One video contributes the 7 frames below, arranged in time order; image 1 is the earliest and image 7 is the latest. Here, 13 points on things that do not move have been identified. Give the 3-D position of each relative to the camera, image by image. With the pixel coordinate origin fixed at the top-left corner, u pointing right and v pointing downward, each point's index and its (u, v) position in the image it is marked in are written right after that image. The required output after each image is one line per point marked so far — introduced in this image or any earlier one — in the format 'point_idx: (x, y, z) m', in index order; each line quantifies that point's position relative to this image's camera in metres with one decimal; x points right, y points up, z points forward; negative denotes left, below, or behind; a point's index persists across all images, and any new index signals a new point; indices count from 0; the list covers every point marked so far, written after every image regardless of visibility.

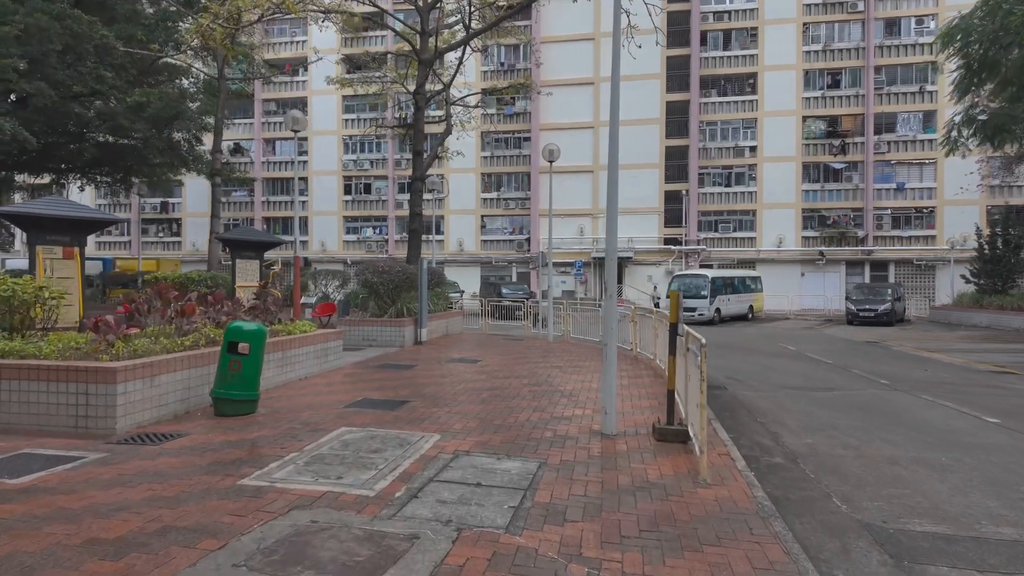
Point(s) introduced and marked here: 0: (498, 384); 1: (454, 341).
0: (-0.2, -1.4, +8.7) m
1: (-1.5, -1.3, +14.7) m
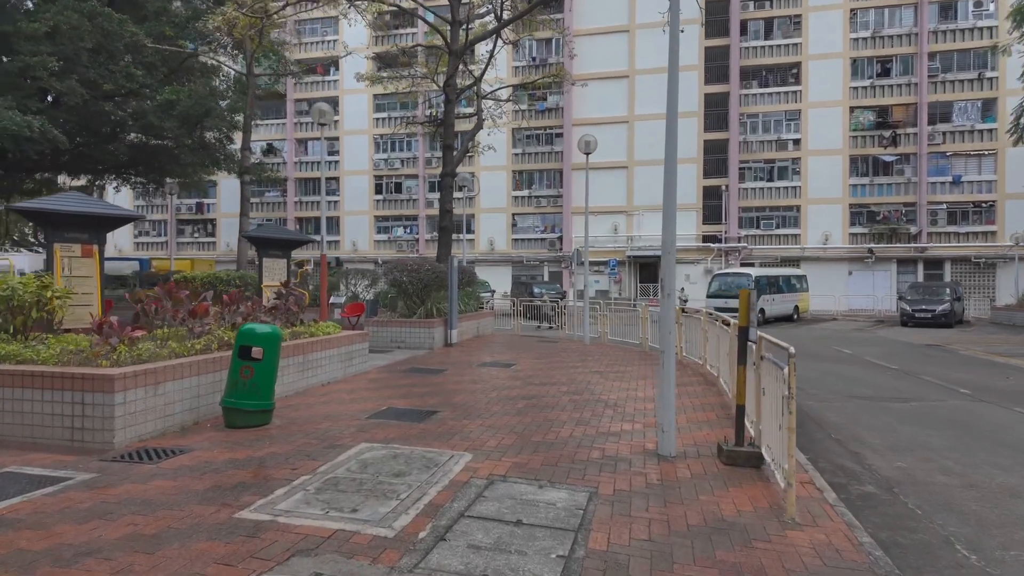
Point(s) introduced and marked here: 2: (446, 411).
0: (+0.3, -1.4, +7.9) m
1: (-0.6, -1.3, +14.0) m
2: (-0.7, -1.4, +6.7) m
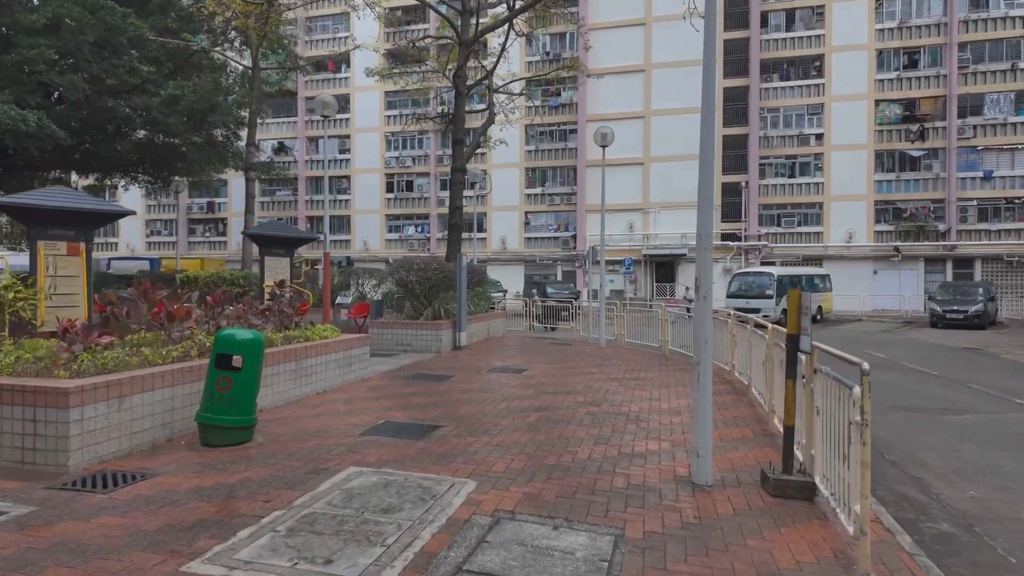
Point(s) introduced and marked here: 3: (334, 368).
0: (+0.4, -1.4, +7.2) m
1: (-0.4, -1.3, +13.3) m
2: (-0.6, -1.4, +6.0) m
3: (-2.4, -1.1, +7.9) m
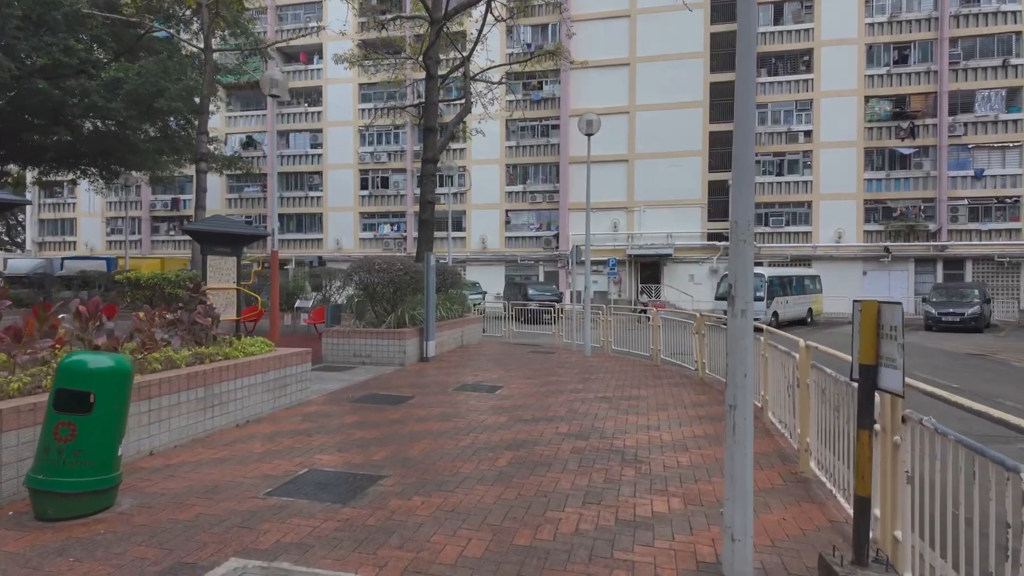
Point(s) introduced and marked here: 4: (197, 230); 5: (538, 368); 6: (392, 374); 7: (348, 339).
0: (+0.1, -1.5, +5.9) m
1: (-0.9, -1.4, +11.9) m
2: (-0.9, -1.5, +4.6) m
3: (-2.7, -1.1, +6.4) m
4: (-6.2, +1.1, +11.6) m
5: (+0.5, -1.5, +10.8) m
6: (-1.9, -1.4, +9.6) m
7: (-2.9, -0.9, +10.4) m
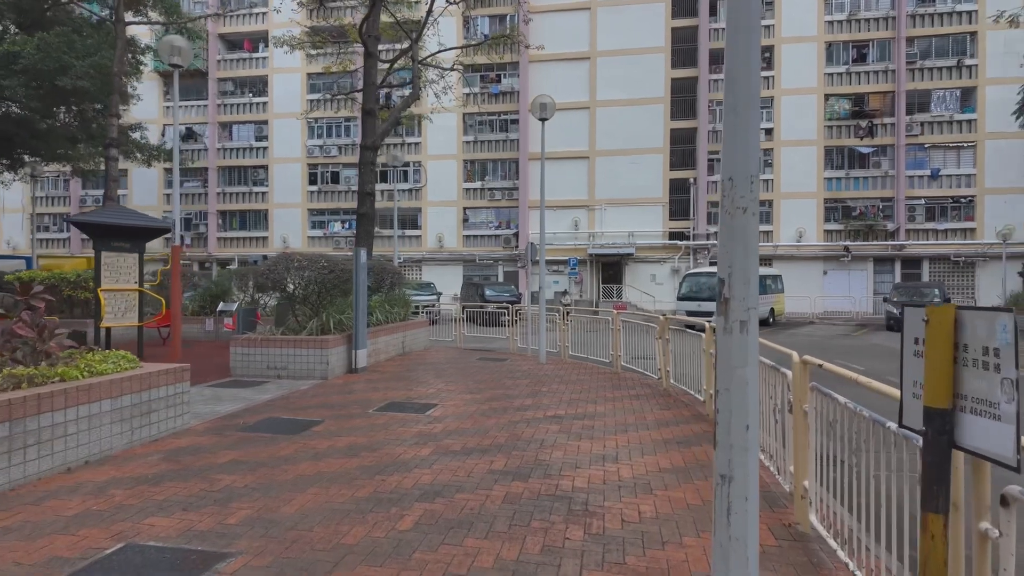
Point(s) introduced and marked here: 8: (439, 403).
0: (-0.5, -1.5, +4.6) m
1: (-1.9, -1.4, +10.6) m
2: (-1.5, -1.5, +3.3) m
3: (-3.4, -1.1, +5.0) m
4: (-7.2, +1.1, +10.0) m
5: (-0.5, -1.5, +9.6) m
6: (-2.8, -1.4, +8.2) m
7: (-3.8, -0.9, +9.0) m
8: (-0.9, -1.5, +7.4) m
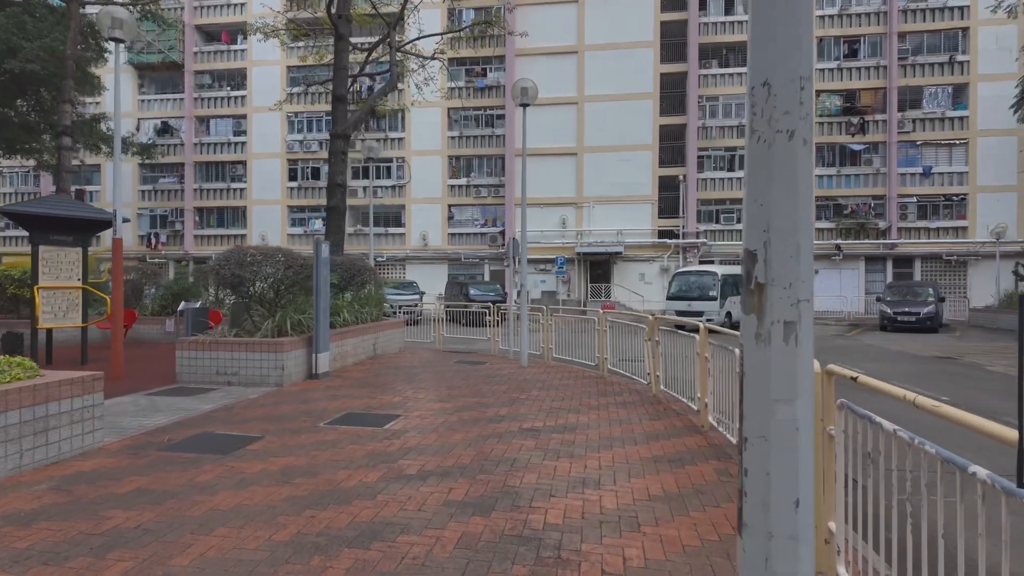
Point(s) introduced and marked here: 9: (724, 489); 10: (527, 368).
0: (-0.8, -1.4, +3.8) m
1: (-2.2, -1.3, +9.8) m
2: (-1.7, -1.4, +2.5) m
3: (-3.6, -1.1, +4.1) m
4: (-7.5, +1.1, +9.1) m
5: (-0.8, -1.4, +8.8) m
6: (-3.1, -1.4, +7.3) m
7: (-4.1, -0.9, +8.1) m
8: (-1.2, -1.4, +6.6) m
9: (+1.6, -1.5, +4.4) m
10: (+0.3, -1.5, +11.0) m
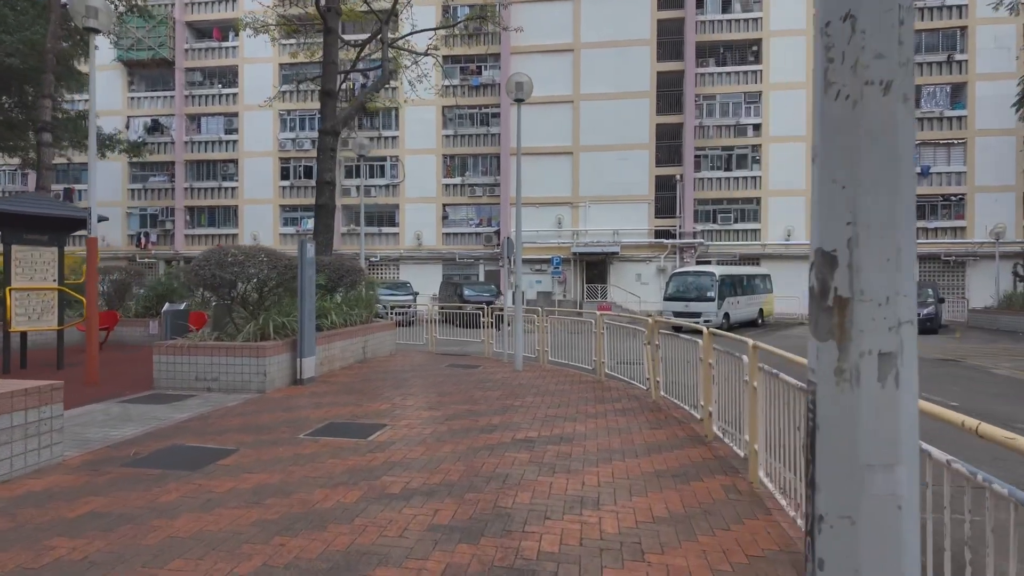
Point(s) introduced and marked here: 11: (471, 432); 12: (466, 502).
0: (-0.8, -1.4, +3.4) m
1: (-2.3, -1.4, +9.4) m
2: (-1.8, -1.4, +2.1) m
3: (-3.7, -1.1, +3.7) m
4: (-7.6, +1.1, +8.7) m
5: (-0.9, -1.5, +8.4) m
6: (-3.2, -1.4, +6.9) m
7: (-4.2, -0.9, +7.7) m
8: (-1.3, -1.5, +6.3) m
9: (+1.5, -1.5, +4.1) m
10: (+0.2, -1.5, +10.6) m
11: (-0.4, -1.5, +5.9) m
12: (-0.3, -1.5, +4.0) m
